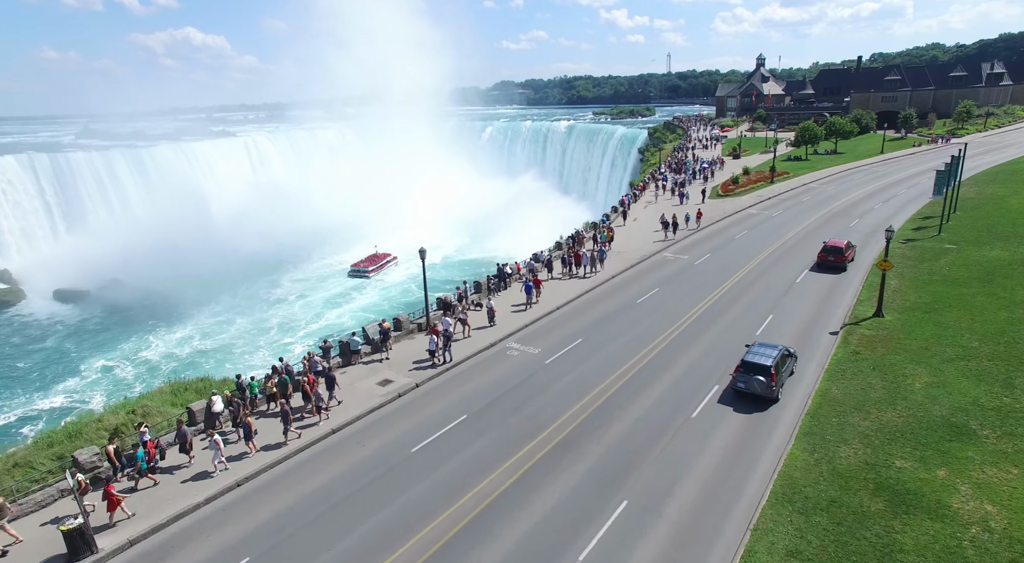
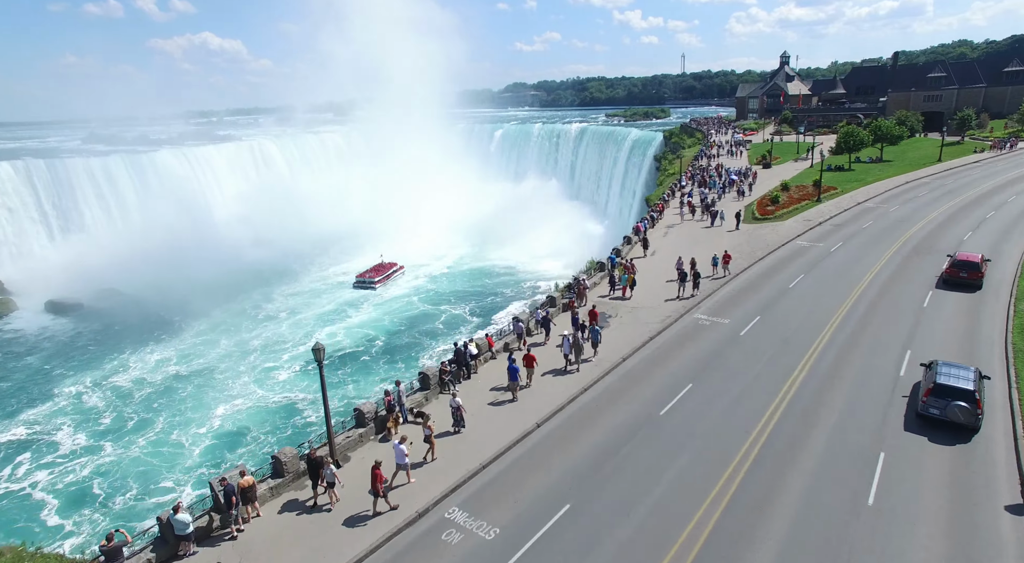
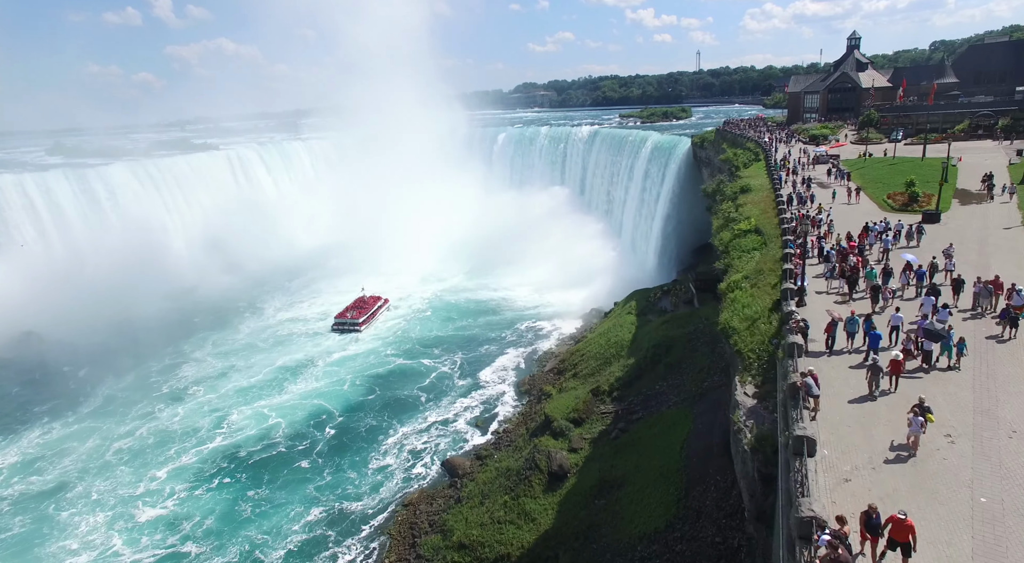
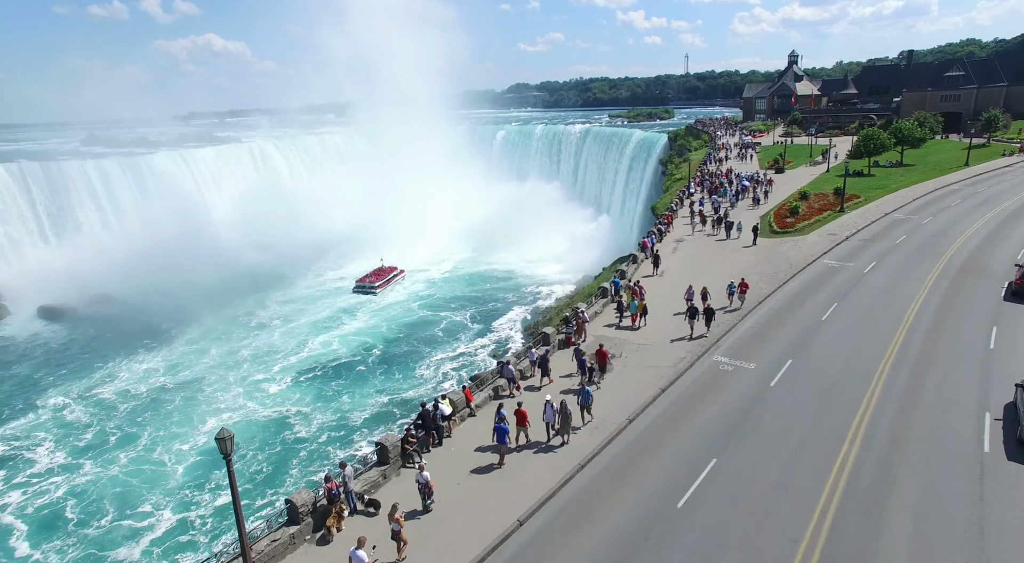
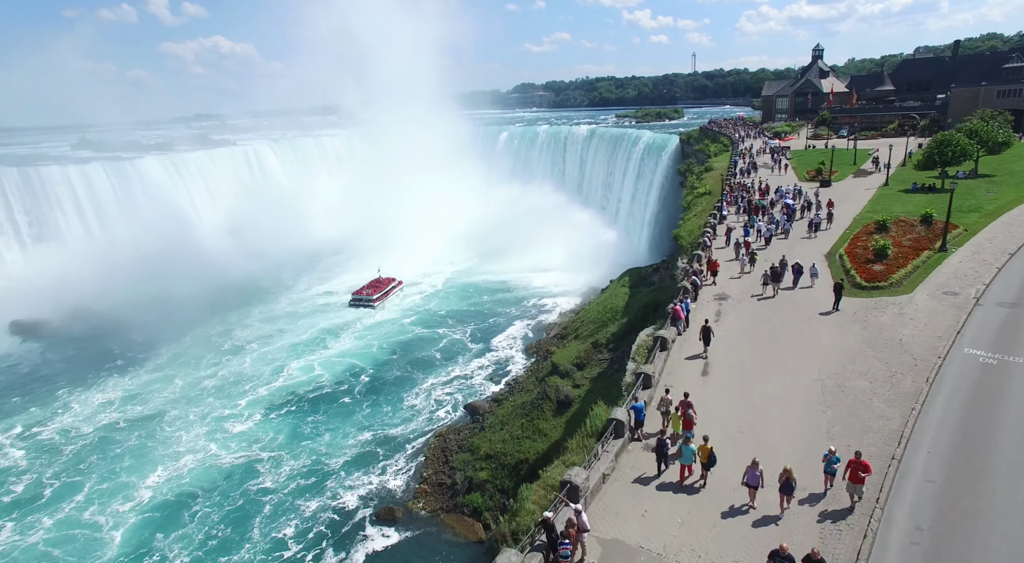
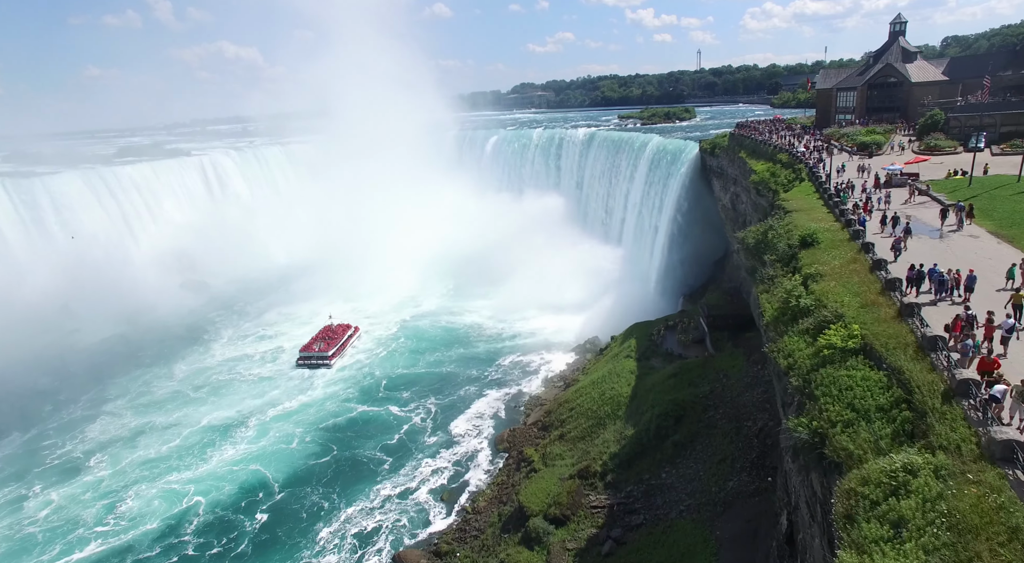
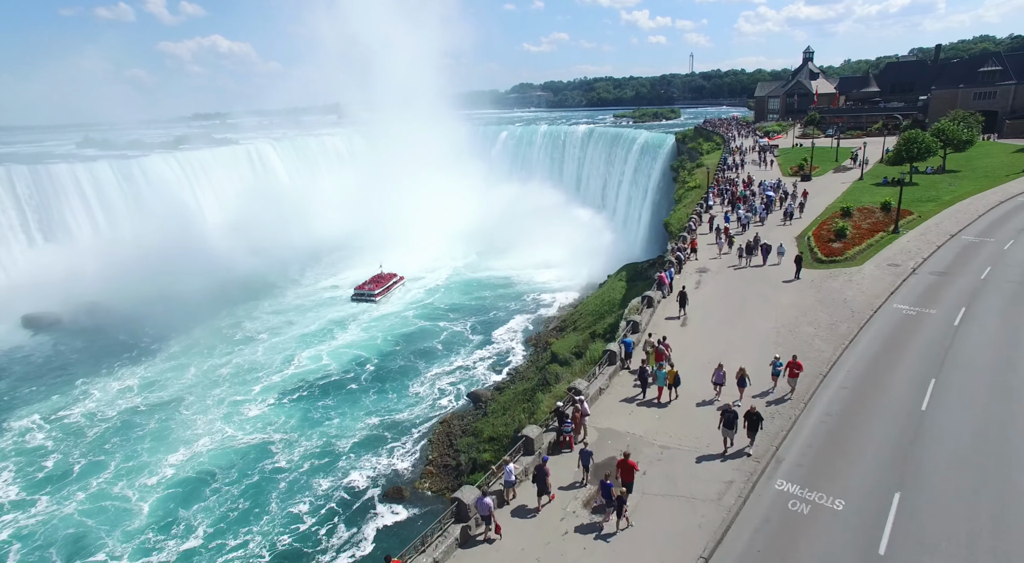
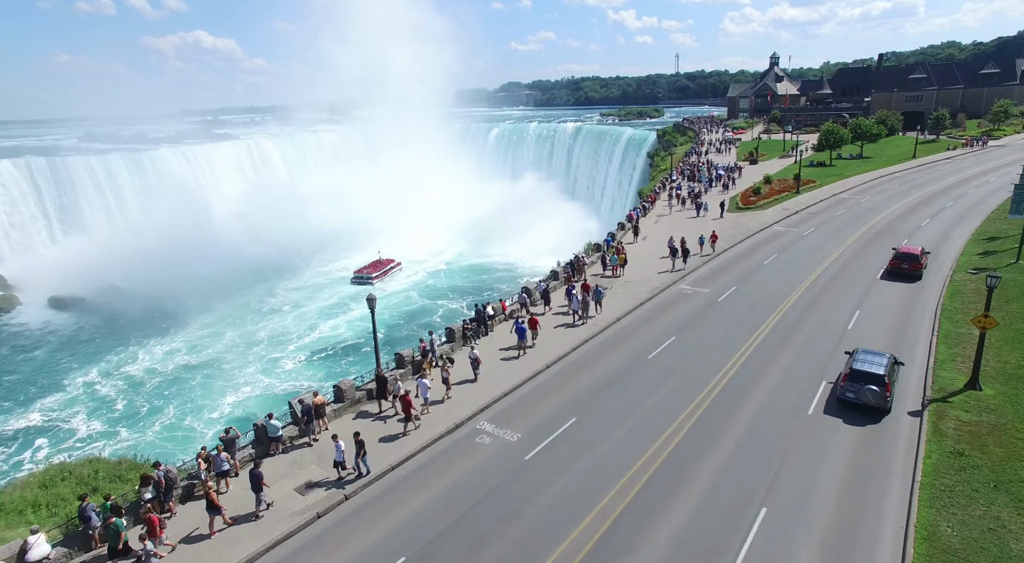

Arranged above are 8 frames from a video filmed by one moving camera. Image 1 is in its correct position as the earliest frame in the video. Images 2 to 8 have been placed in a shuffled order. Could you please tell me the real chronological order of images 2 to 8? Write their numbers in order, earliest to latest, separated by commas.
8, 2, 4, 7, 5, 3, 6
